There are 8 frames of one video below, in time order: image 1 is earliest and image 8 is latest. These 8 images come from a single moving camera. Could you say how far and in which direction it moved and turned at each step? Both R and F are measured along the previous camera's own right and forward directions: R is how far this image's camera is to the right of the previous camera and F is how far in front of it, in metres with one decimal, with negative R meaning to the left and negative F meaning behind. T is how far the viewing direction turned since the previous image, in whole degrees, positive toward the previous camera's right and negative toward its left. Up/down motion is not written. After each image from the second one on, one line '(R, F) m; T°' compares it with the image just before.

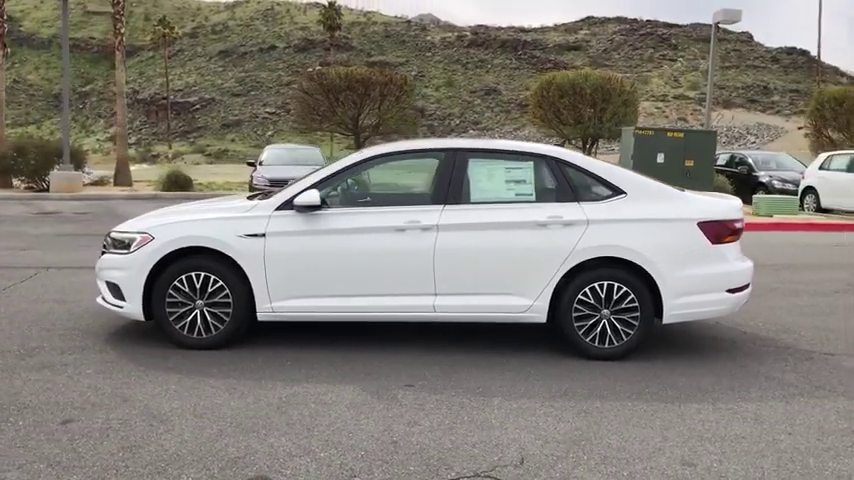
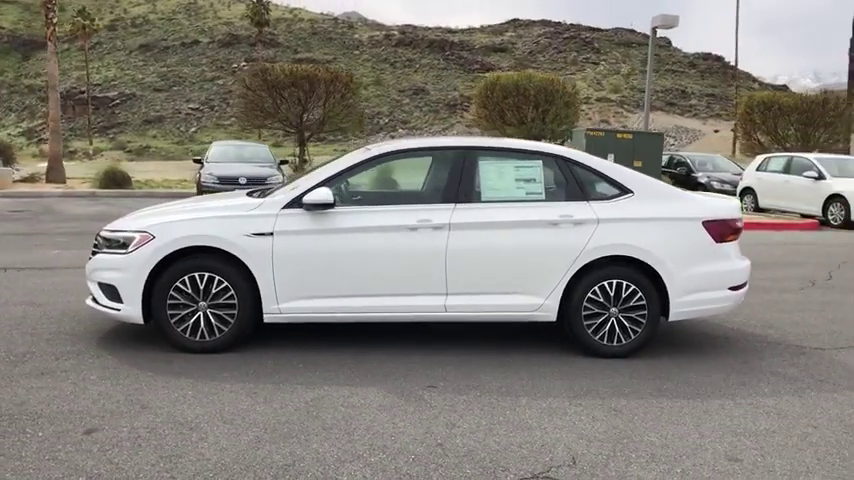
(-0.6, +0.1) m; +5°
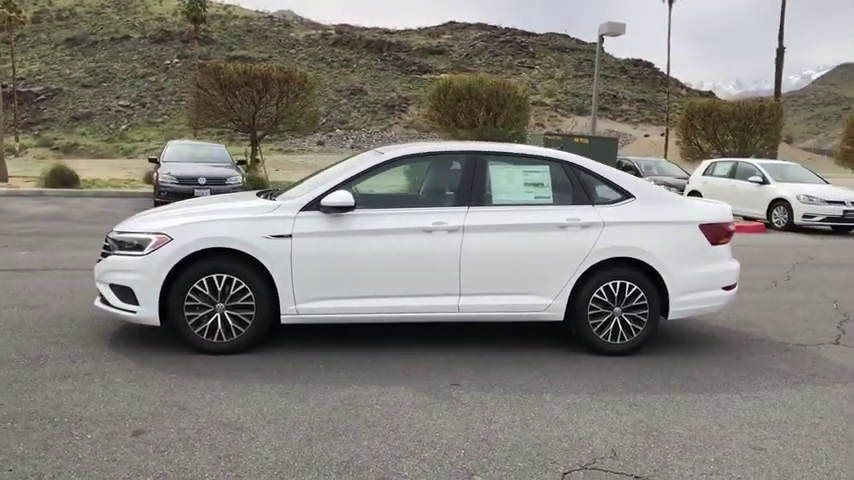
(-0.6, -0.1) m; +5°
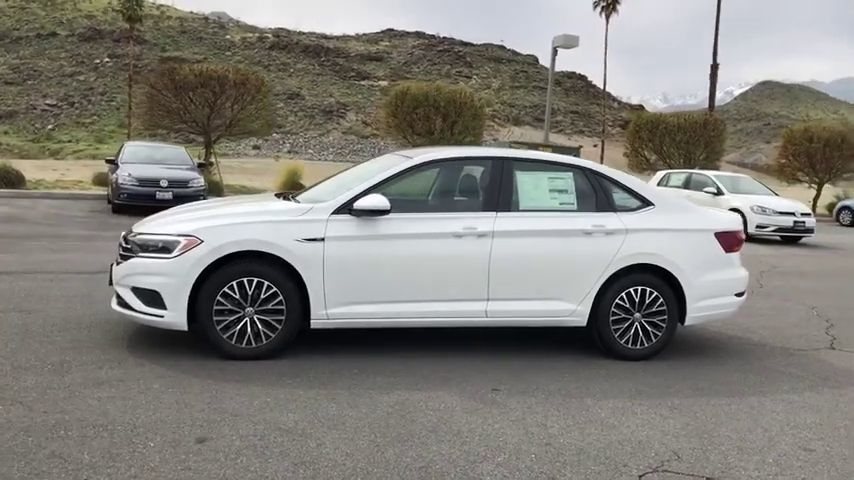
(-0.7, 0.0) m; +5°
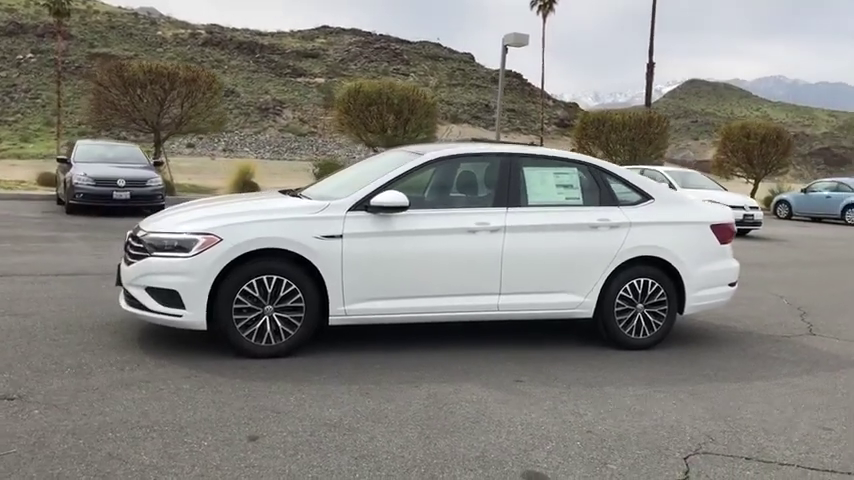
(-0.6, 0.0) m; +4°
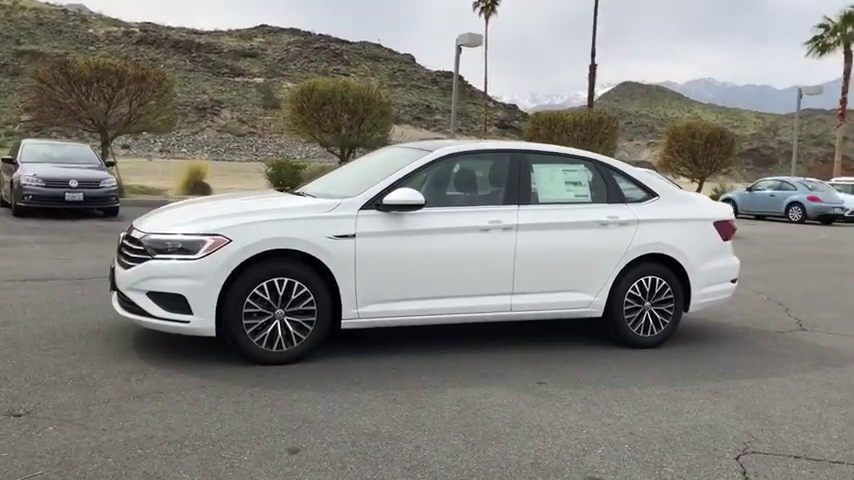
(-0.5, +0.2) m; +4°
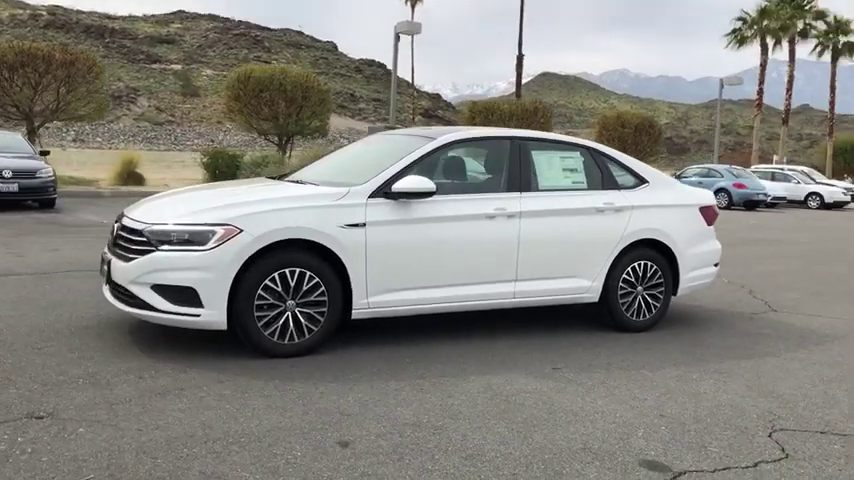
(-0.6, +0.1) m; +5°
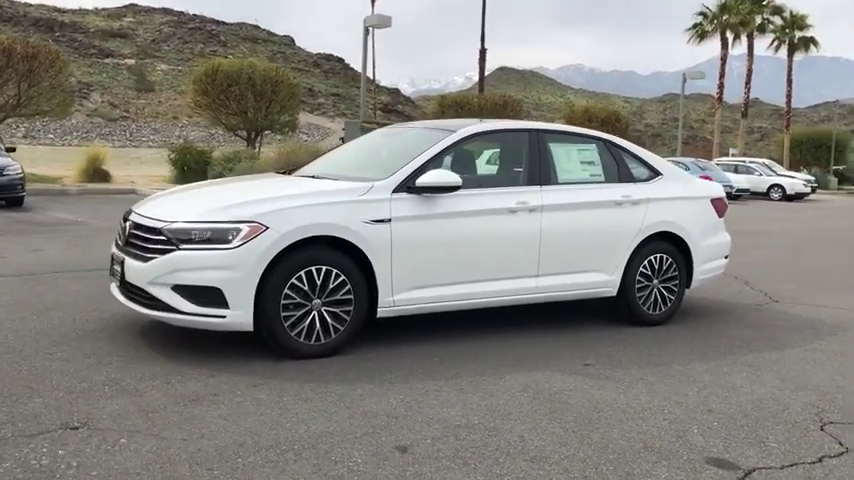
(-0.5, +0.2) m; +3°
